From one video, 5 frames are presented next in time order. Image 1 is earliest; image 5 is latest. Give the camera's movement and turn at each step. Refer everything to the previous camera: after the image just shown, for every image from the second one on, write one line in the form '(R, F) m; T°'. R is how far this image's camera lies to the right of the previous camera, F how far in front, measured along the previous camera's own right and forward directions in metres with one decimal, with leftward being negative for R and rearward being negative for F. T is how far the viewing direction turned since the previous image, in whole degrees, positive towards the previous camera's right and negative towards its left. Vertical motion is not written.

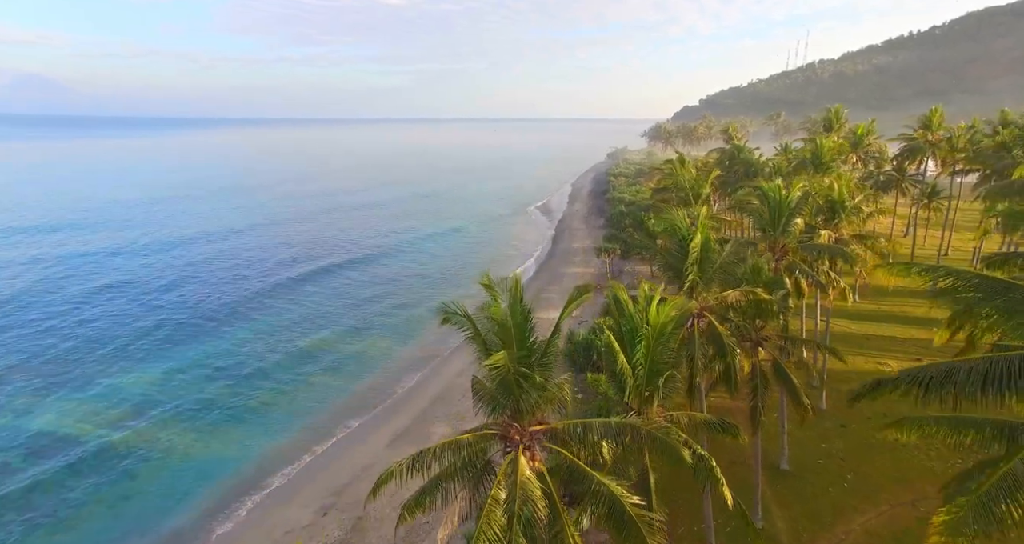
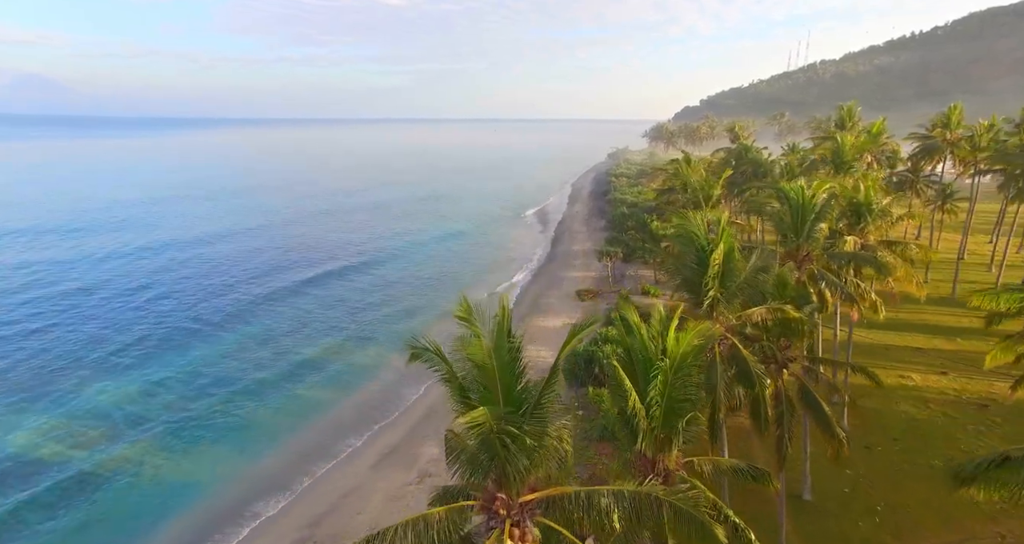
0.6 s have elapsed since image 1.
(+0.2, +1.8) m; 0°
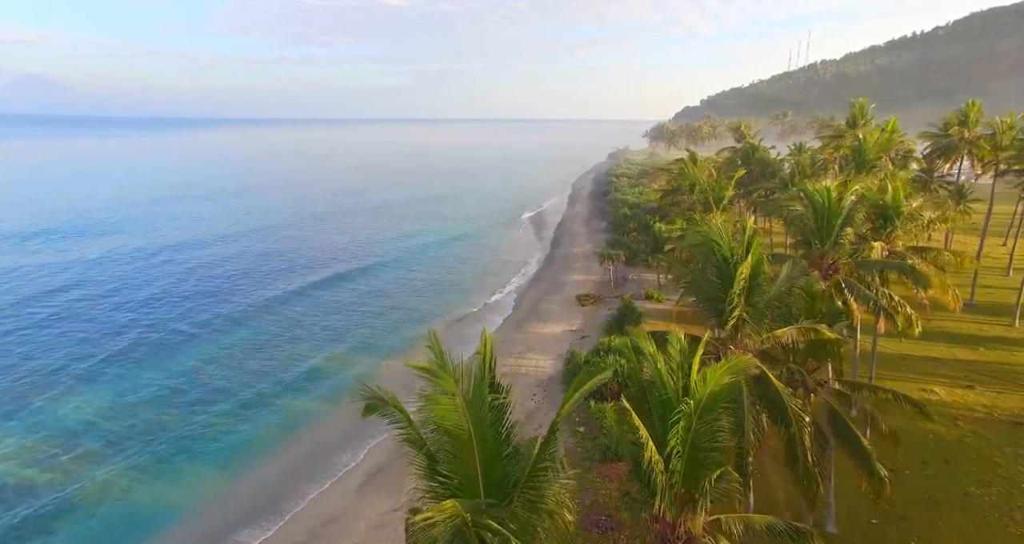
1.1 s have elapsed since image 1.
(+0.1, +1.6) m; 0°
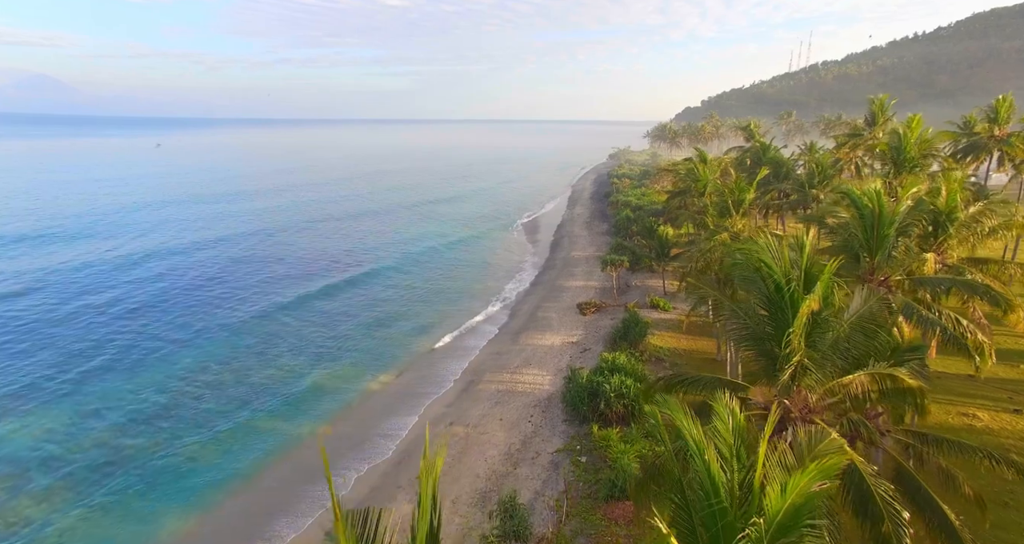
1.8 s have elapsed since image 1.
(+0.2, +2.4) m; 0°
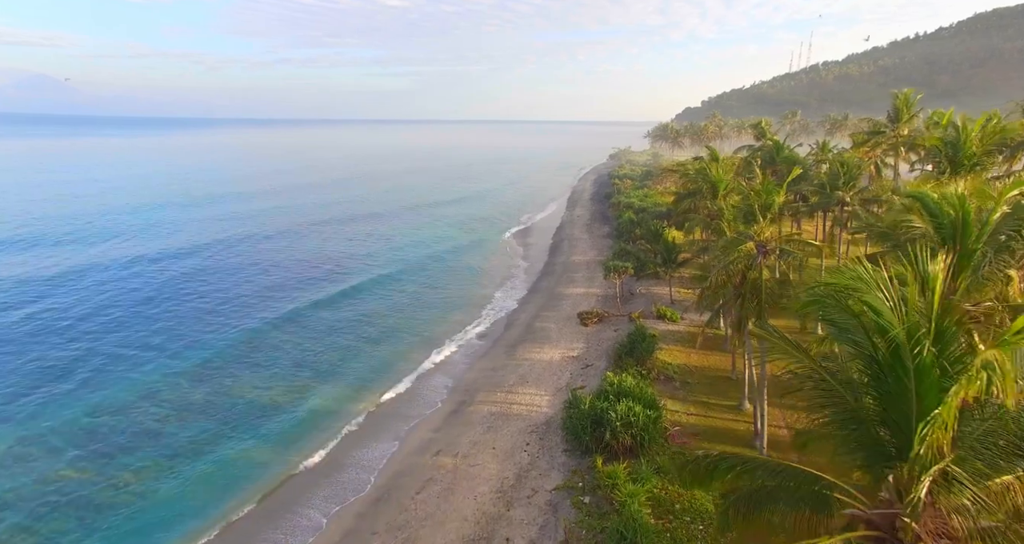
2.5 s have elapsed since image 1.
(+0.2, +2.6) m; 0°
